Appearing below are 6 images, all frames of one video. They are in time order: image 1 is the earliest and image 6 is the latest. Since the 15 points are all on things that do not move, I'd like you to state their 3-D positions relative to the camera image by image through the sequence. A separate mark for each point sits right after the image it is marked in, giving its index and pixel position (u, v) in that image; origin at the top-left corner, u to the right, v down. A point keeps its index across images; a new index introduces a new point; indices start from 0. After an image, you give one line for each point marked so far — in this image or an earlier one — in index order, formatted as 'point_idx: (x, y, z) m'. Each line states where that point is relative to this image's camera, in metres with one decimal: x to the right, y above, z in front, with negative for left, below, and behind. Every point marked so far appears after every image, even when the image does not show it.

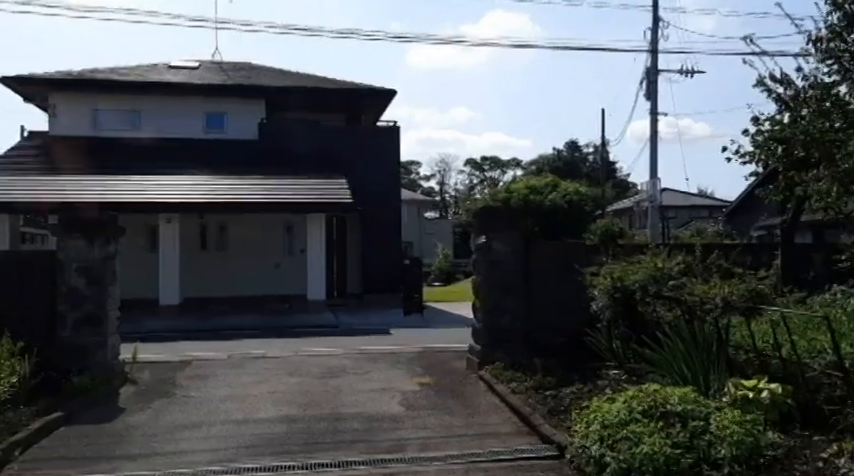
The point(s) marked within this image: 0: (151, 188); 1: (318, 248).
0: (-6.1, +1.1, +16.0) m
1: (-2.4, -0.2, +16.0) m
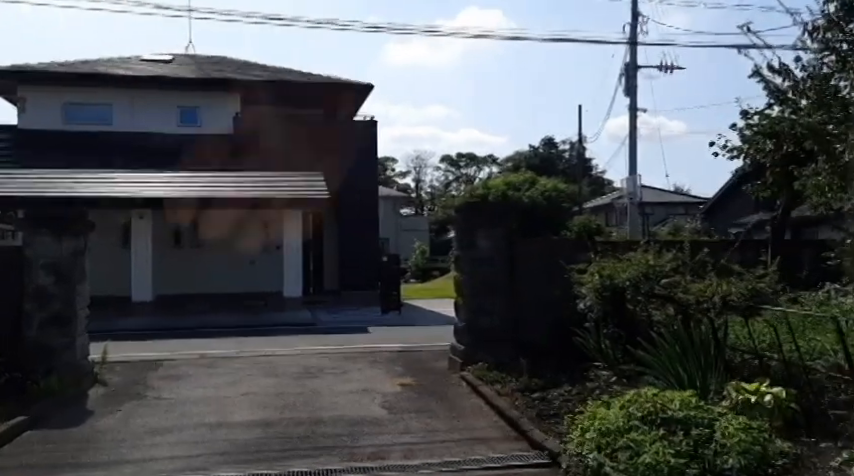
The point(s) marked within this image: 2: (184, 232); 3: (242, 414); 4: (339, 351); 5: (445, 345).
0: (-6.5, +1.2, +15.5) m
1: (-2.9, -0.1, +15.7) m
2: (-5.9, +0.2, +17.6) m
3: (-1.6, -1.6, +6.5) m
4: (-1.2, -1.6, +10.1) m
5: (+0.3, -1.5, +10.5) m
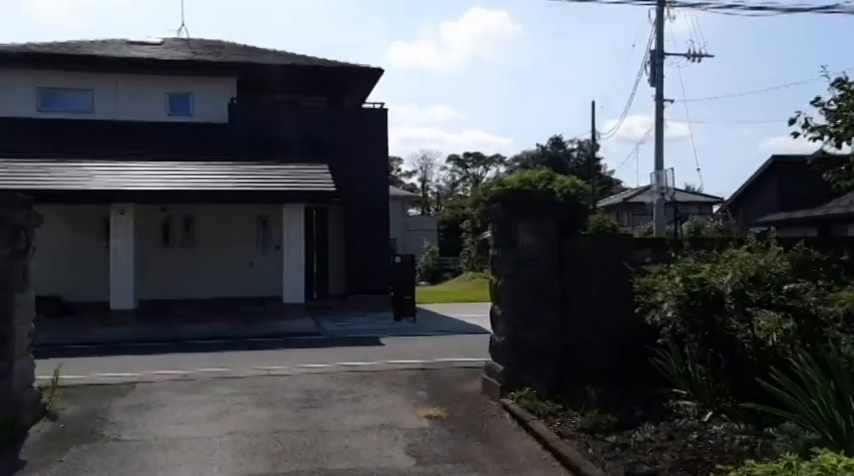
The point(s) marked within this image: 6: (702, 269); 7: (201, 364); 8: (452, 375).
0: (-6.2, +1.2, +14.0) m
1: (-2.5, -0.1, +14.1) m
2: (-5.6, +0.2, +16.0) m
3: (-1.4, -1.5, +4.9) m
4: (-0.9, -1.5, +8.5) m
5: (+0.6, -1.5, +8.8) m
6: (+2.1, -0.2, +5.5) m
7: (-2.9, -1.6, +9.2) m
8: (+0.3, -1.5, +8.1) m
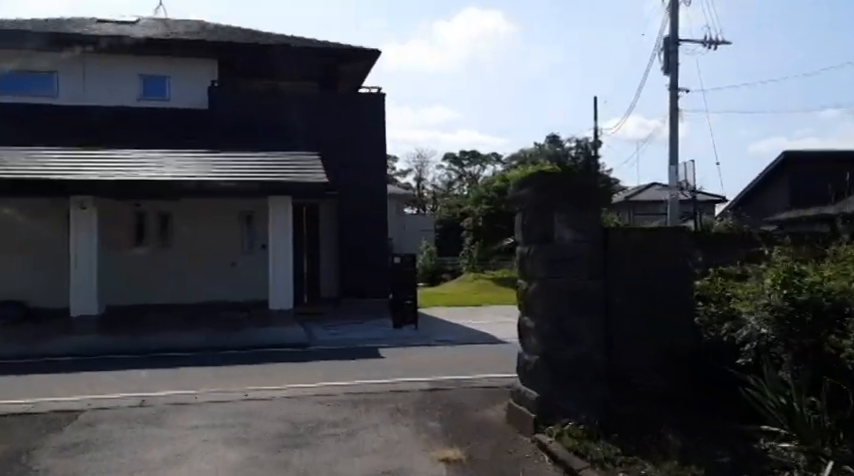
0: (-6.2, +1.3, +12.5) m
1: (-2.5, -0.1, +12.7) m
2: (-5.5, +0.2, +14.6) m
3: (-1.2, -1.5, +3.4) m
4: (-0.8, -1.5, +7.1) m
5: (+0.6, -1.5, +7.4) m
6: (+2.2, -0.2, +4.1) m
7: (-2.8, -1.6, +7.8) m
8: (+0.4, -1.5, +6.7) m
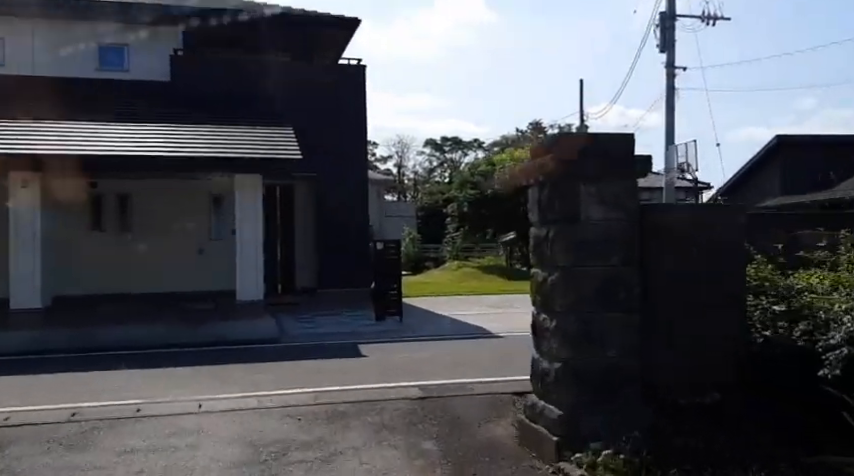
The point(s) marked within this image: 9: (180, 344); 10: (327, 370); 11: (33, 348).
0: (-6.4, +1.5, +11.2) m
1: (-2.7, +0.2, +11.5) m
2: (-5.8, +0.5, +13.3) m
3: (-1.2, -1.4, +2.3) m
4: (-0.9, -1.3, +5.9) m
5: (+0.6, -1.3, +6.4) m
6: (+2.2, -0.1, +3.0) m
7: (-2.9, -1.4, +6.6) m
8: (+0.3, -1.3, +5.6) m
9: (-3.2, -1.4, +9.5) m
10: (-1.1, -1.4, +7.7) m
11: (-4.9, -1.4, +9.1) m
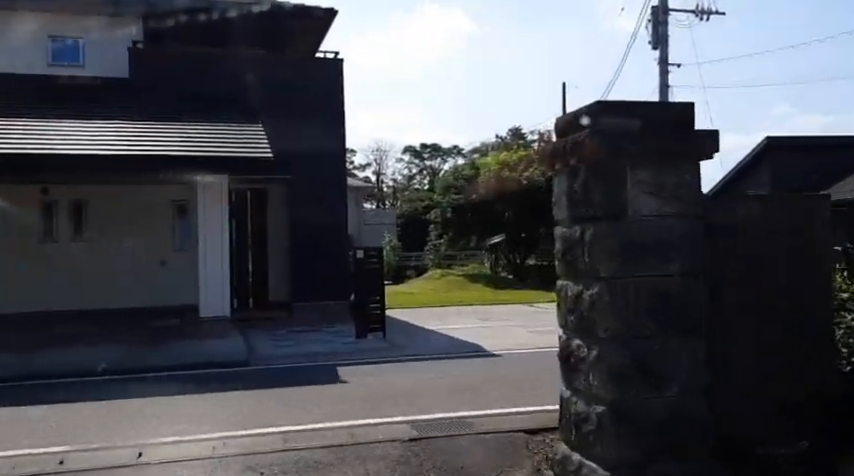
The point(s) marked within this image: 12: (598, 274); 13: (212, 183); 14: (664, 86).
0: (-6.6, +1.4, +10.0) m
1: (-2.9, +0.1, +10.3) m
2: (-6.1, +0.3, +12.1) m
3: (-1.1, -1.4, +1.2) m
4: (-1.0, -1.4, +4.8) m
5: (+0.5, -1.3, +5.3) m
6: (+2.2, -0.1, +2.0) m
7: (-2.9, -1.5, +5.4) m
8: (+0.3, -1.3, +4.5) m
9: (-3.3, -1.5, +8.3) m
10: (-1.1, -1.4, +6.6) m
11: (-5.1, -1.5, +7.9) m
12: (+0.8, -0.2, +3.4) m
13: (-3.0, +0.8, +10.4) m
14: (+5.9, +3.8, +18.3) m
